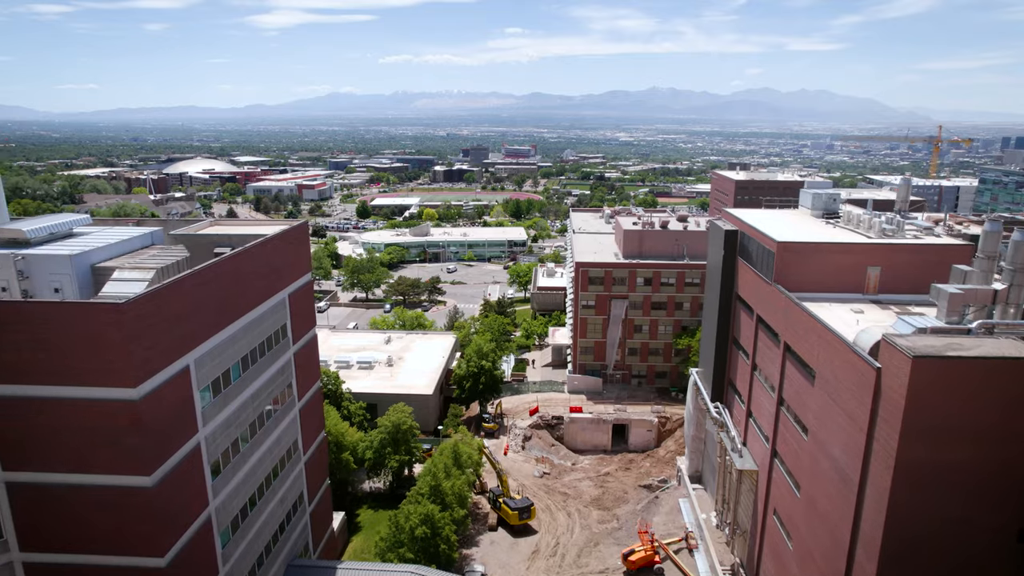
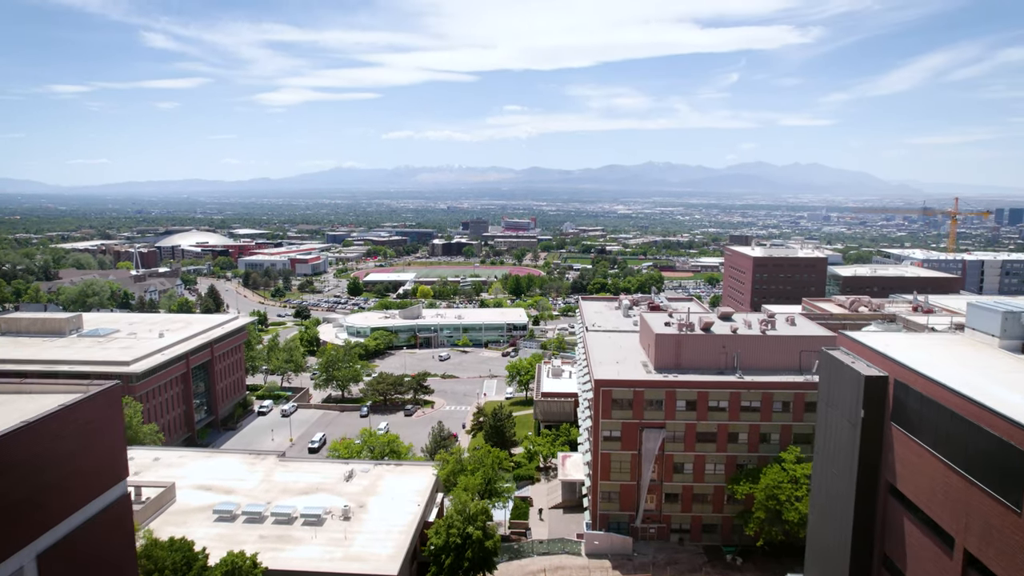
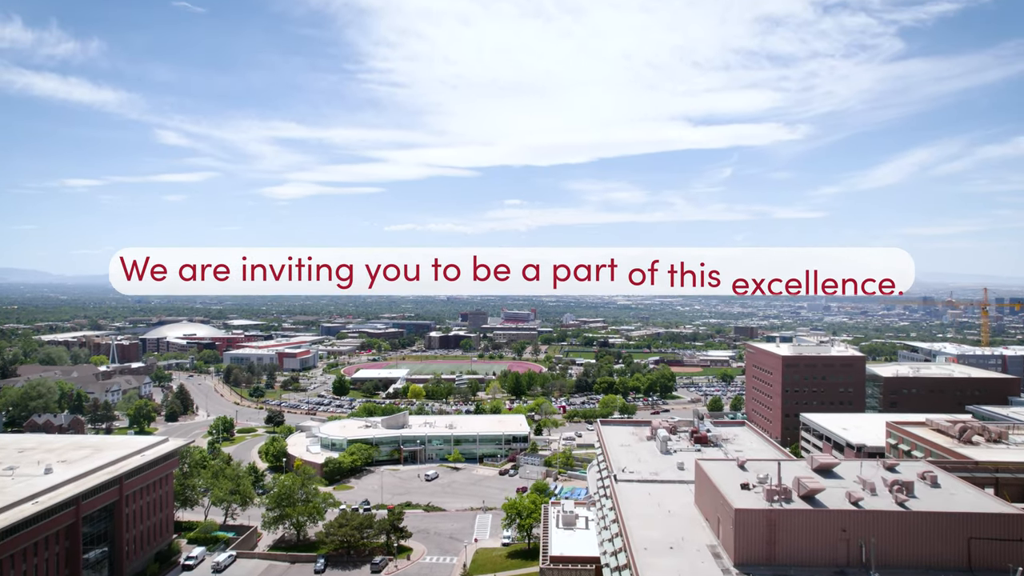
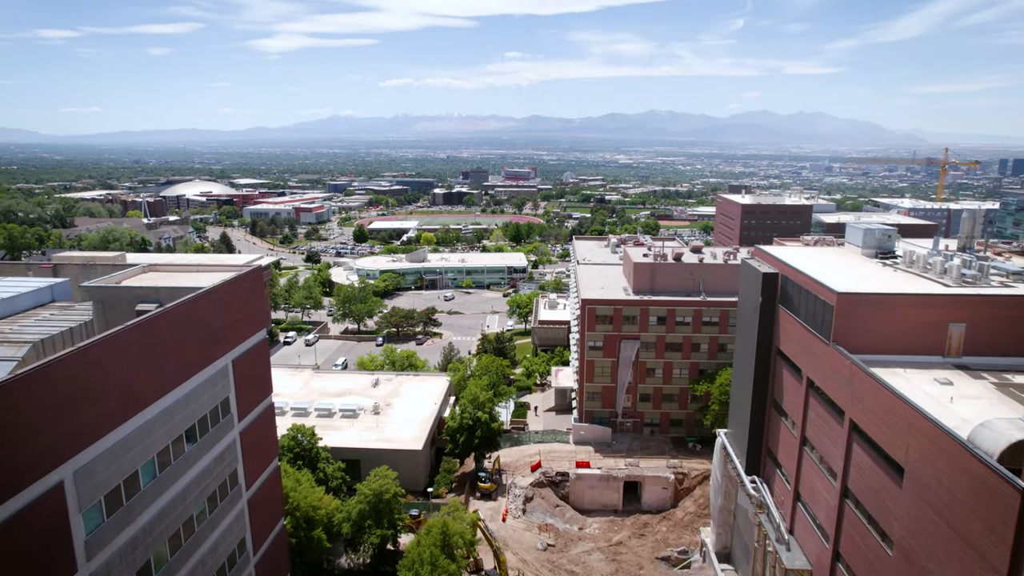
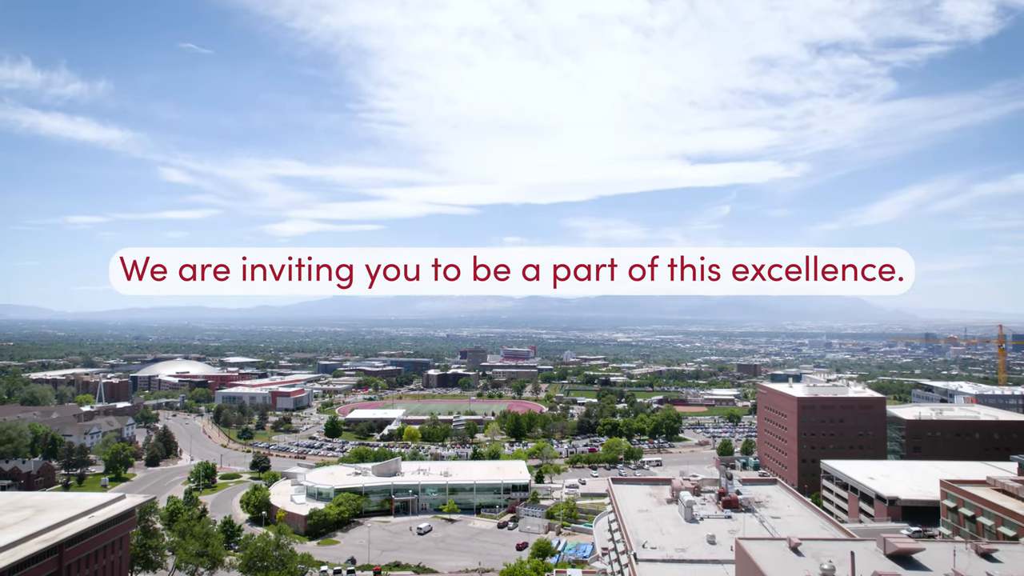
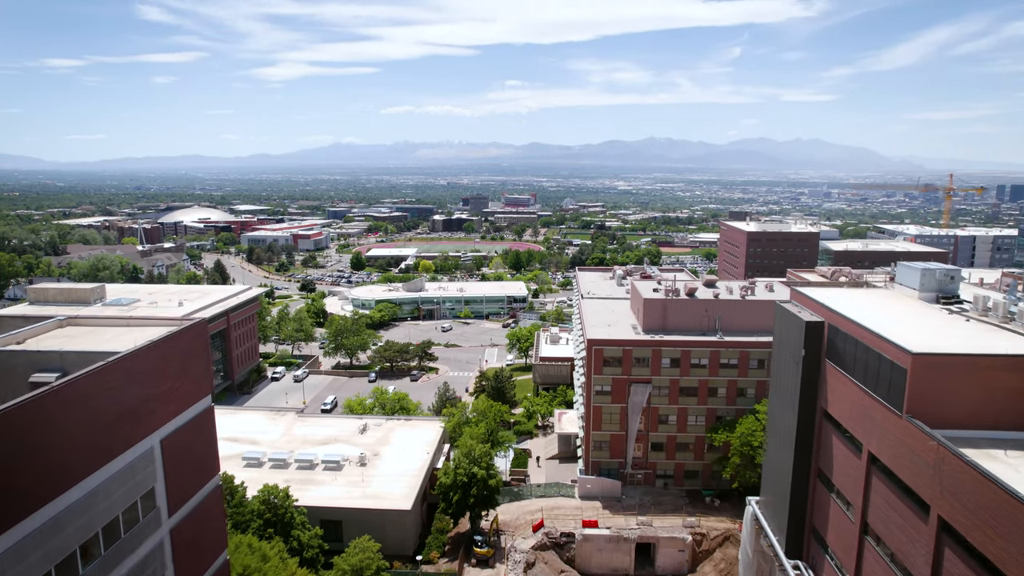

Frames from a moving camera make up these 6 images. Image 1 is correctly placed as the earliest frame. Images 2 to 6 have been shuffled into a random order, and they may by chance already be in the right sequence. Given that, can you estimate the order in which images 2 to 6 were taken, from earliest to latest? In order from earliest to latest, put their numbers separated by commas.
4, 6, 2, 3, 5
